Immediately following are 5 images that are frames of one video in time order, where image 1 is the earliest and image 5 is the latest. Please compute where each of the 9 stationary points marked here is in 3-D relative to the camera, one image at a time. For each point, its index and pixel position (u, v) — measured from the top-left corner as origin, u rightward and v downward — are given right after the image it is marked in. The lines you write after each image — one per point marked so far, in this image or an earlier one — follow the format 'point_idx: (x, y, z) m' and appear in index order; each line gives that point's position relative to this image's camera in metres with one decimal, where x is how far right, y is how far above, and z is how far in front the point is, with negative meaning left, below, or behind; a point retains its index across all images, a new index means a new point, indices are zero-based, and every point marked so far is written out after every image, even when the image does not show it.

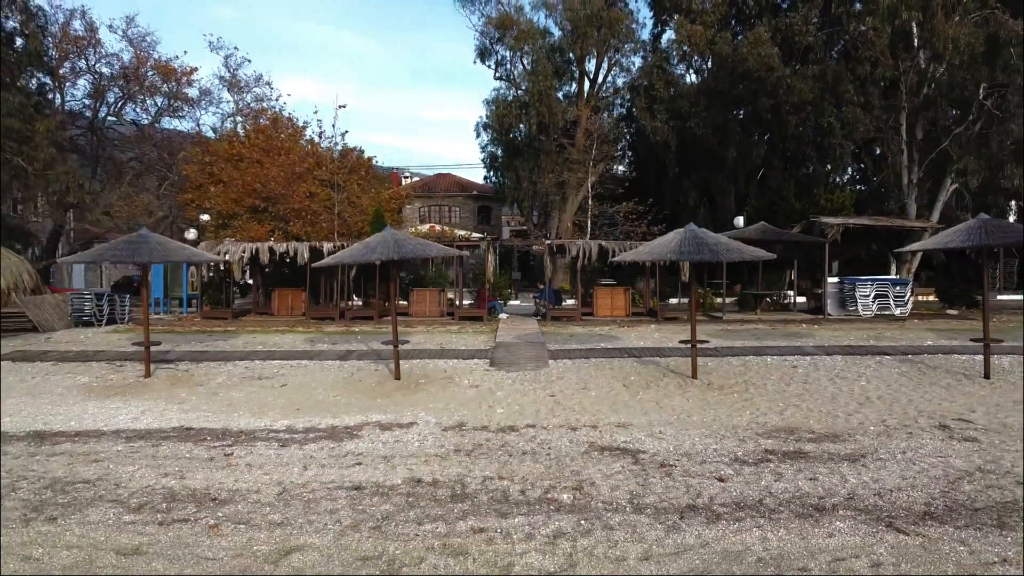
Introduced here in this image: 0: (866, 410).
0: (+2.9, -1.0, +8.9) m
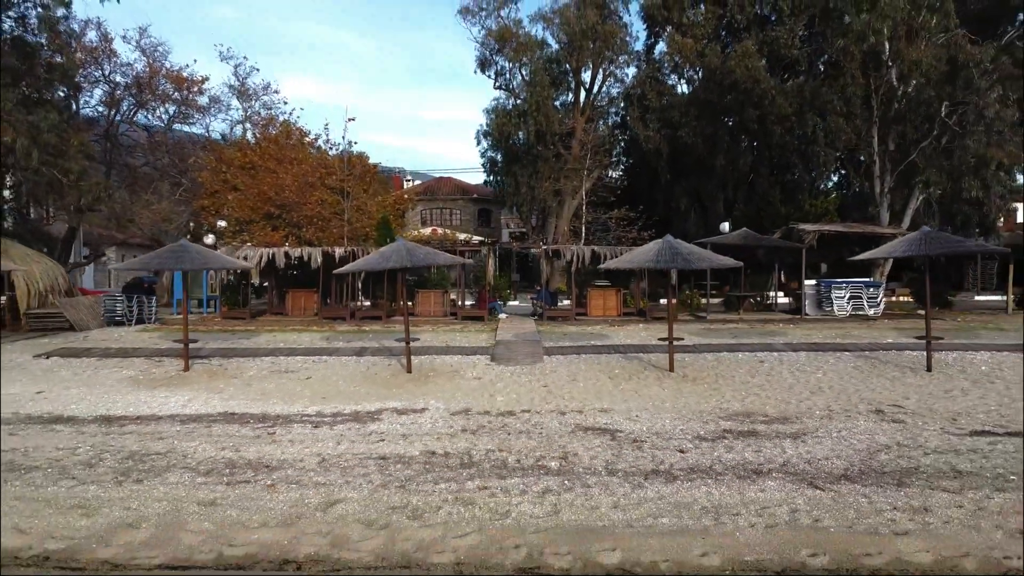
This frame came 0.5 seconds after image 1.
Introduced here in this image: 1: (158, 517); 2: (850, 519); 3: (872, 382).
0: (+2.9, -1.0, +10.3) m
1: (-2.2, -1.4, +6.5) m
2: (+1.9, -1.3, +6.3) m
3: (+3.7, -1.0, +11.2) m
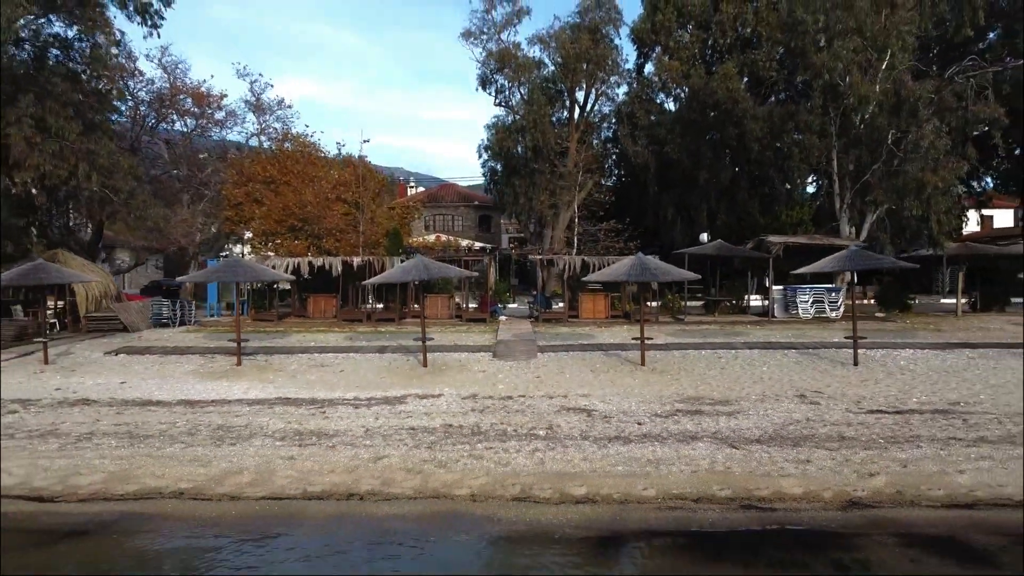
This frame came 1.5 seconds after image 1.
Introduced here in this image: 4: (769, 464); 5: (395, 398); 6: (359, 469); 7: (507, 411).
0: (+2.9, -1.1, +12.8) m
1: (-2.2, -1.5, +9.0) m
2: (+1.9, -1.4, +8.8) m
3: (+3.7, -1.1, +13.6) m
4: (+2.1, -1.4, +8.8) m
5: (-1.3, -1.2, +12.2) m
6: (-1.3, -1.5, +8.9) m
7: (-0.1, -1.3, +11.1) m
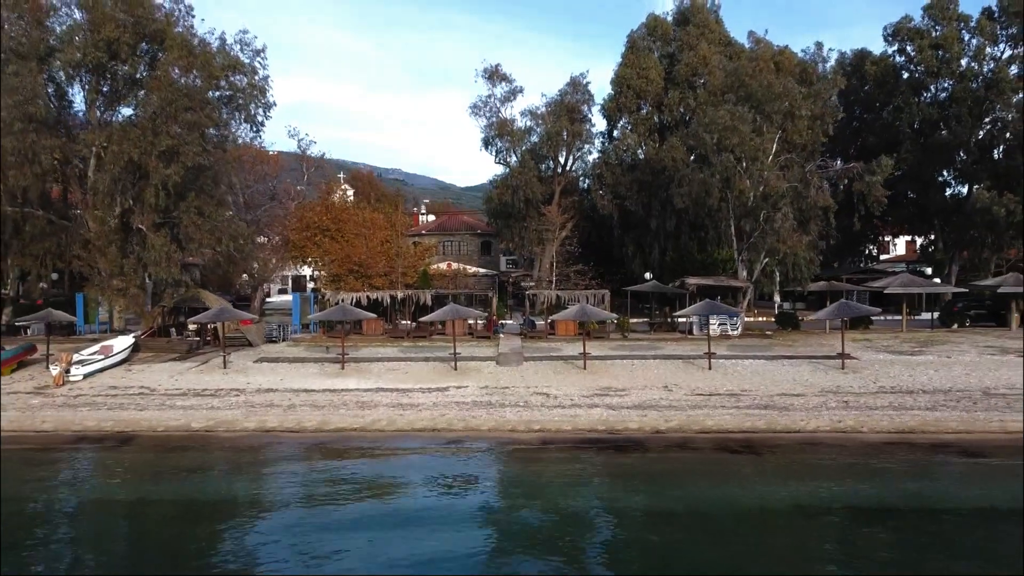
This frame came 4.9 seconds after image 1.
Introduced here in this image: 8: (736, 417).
0: (+2.8, -1.9, +22.7) m
1: (-2.3, -2.3, +19.0) m
2: (+1.8, -2.3, +18.7) m
3: (+3.6, -1.9, +23.6) m
4: (+2.0, -2.2, +18.8) m
5: (-1.4, -2.0, +22.1) m
6: (-1.4, -2.3, +18.9) m
7: (-0.1, -2.1, +21.1) m
8: (+3.9, -2.2, +18.6) m
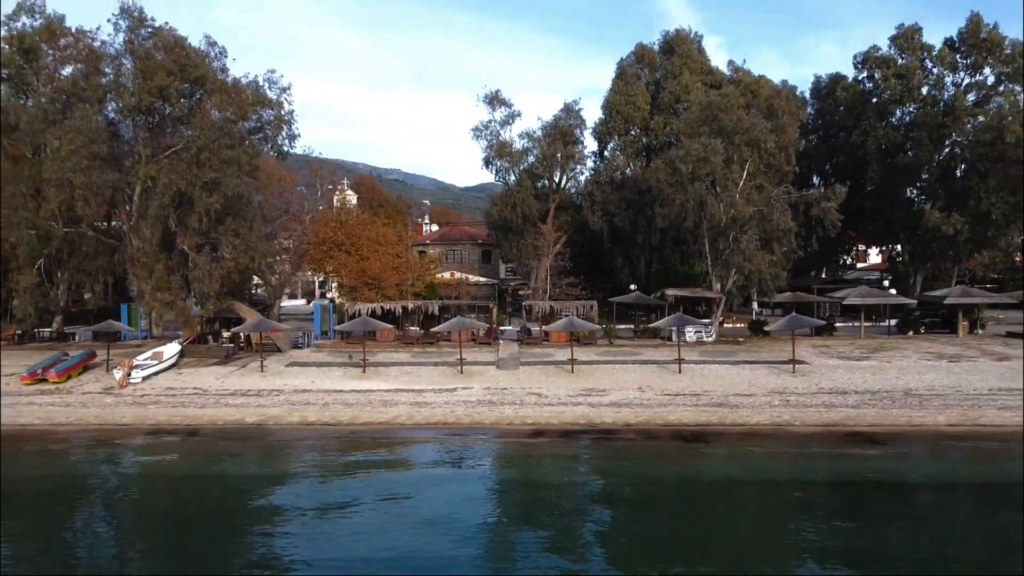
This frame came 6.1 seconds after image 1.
0: (+2.7, -2.3, +26.7) m
1: (-2.3, -2.7, +22.9) m
2: (+1.8, -2.7, +22.7) m
3: (+3.6, -2.3, +27.6) m
4: (+1.9, -2.6, +22.7) m
5: (-1.5, -2.4, +26.1) m
6: (-1.4, -2.7, +22.9) m
7: (-0.2, -2.5, +25.1) m
8: (+3.8, -2.6, +22.6) m
